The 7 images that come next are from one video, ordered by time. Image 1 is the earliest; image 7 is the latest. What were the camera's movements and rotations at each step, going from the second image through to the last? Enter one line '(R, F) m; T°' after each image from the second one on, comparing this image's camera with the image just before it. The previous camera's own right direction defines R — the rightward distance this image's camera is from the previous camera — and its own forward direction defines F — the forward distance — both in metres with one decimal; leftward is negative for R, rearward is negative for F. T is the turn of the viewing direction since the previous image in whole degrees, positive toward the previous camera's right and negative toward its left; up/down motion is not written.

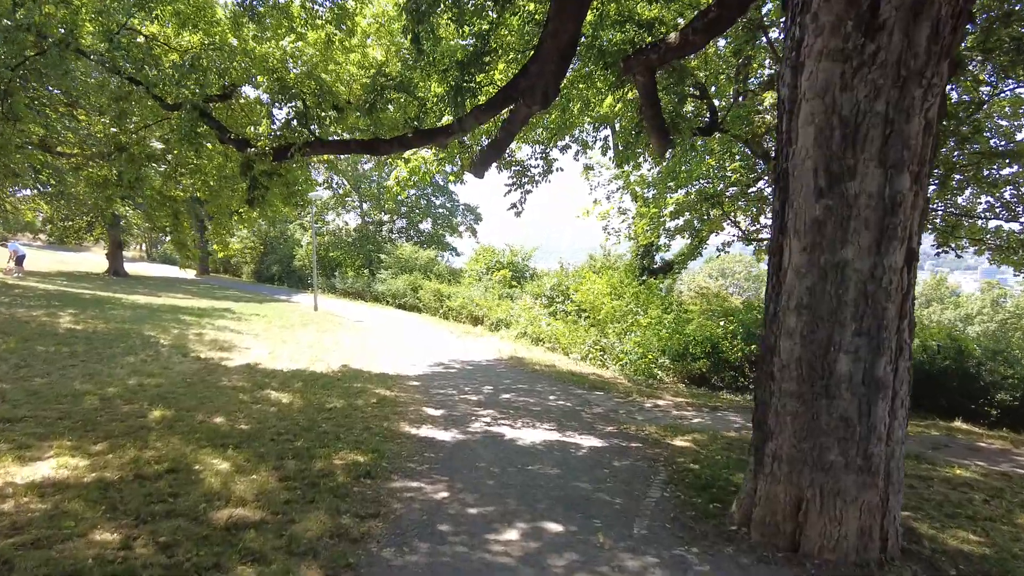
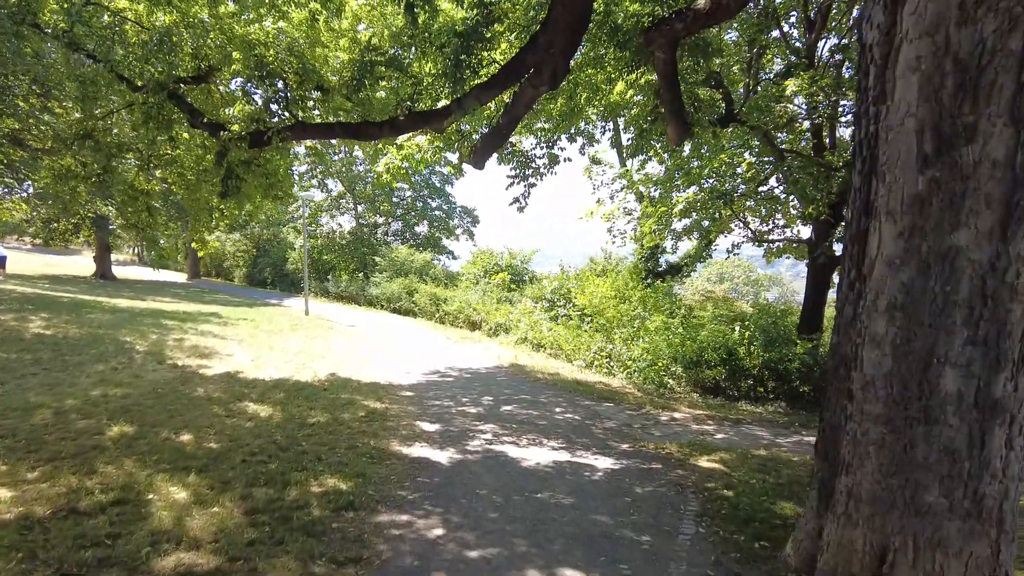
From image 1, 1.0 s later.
(-0.1, +0.8) m; 0°
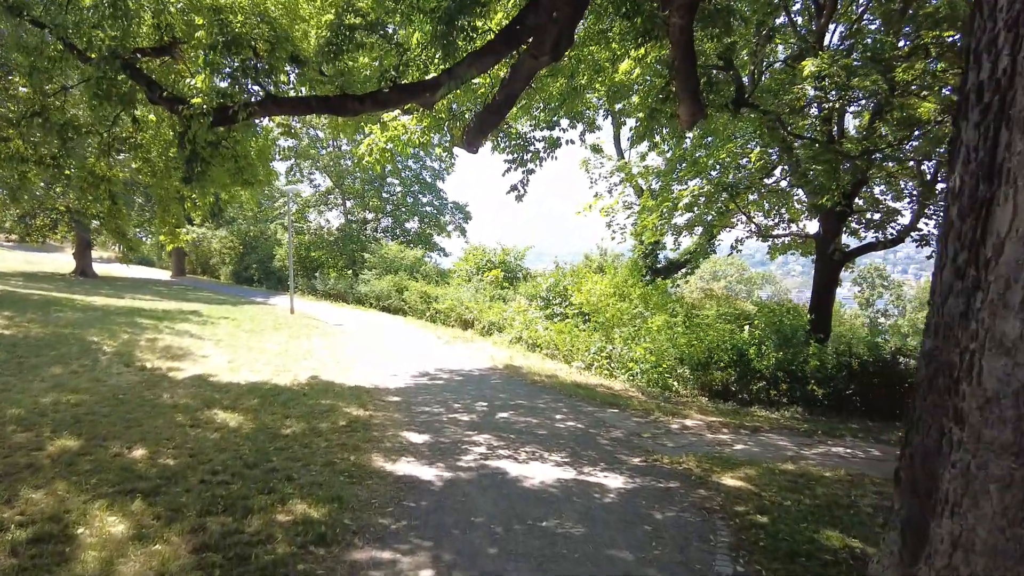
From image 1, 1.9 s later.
(-0.1, +0.7) m; +1°
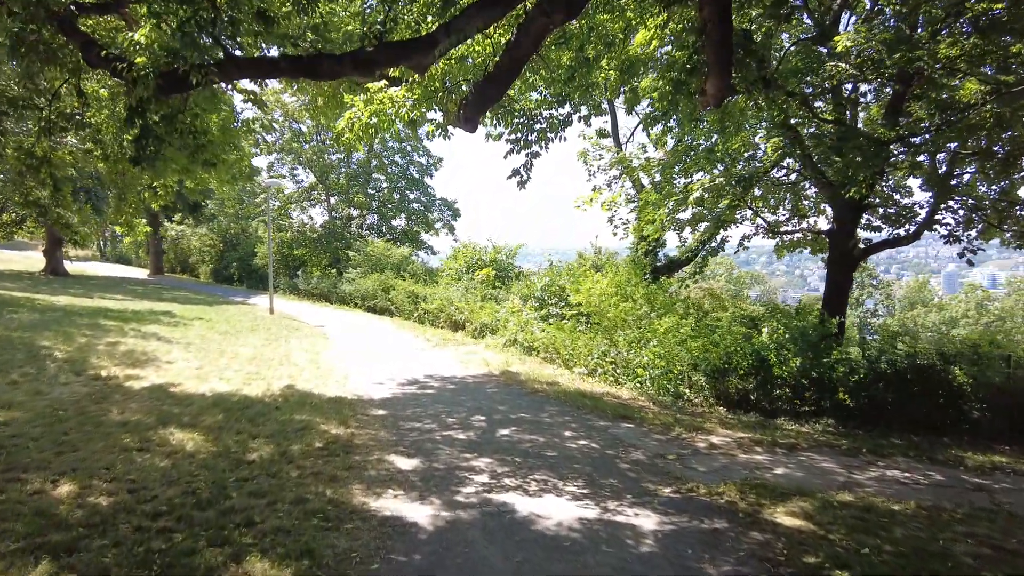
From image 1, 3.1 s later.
(-0.2, +1.0) m; +1°
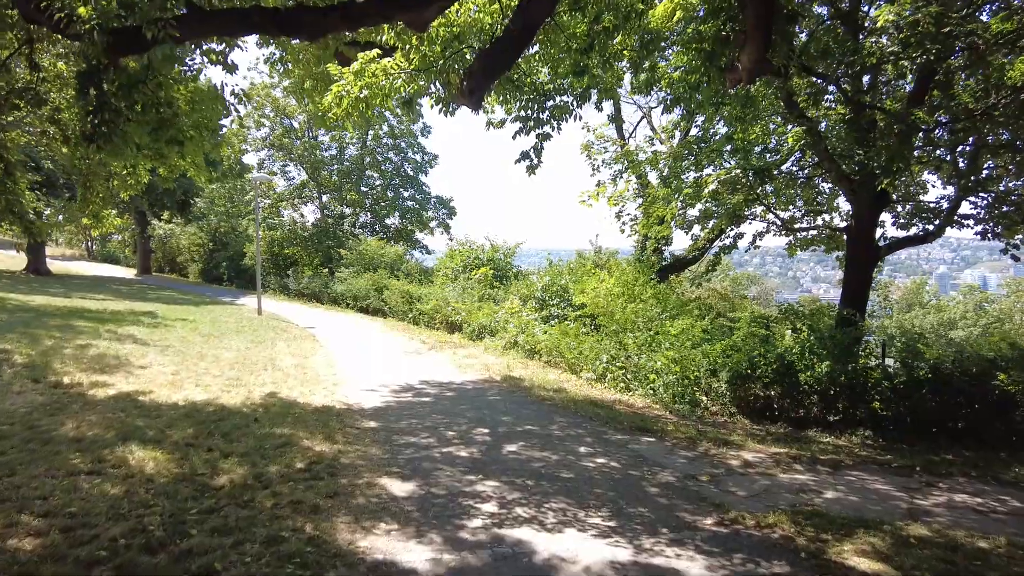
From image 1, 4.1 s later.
(-0.1, +0.8) m; +1°
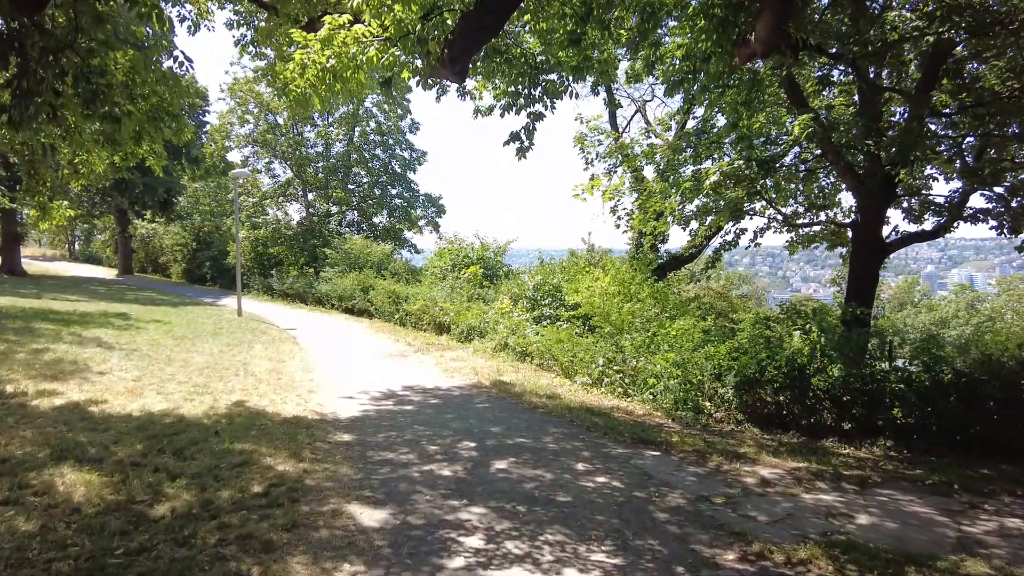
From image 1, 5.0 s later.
(0.0, +0.7) m; +1°
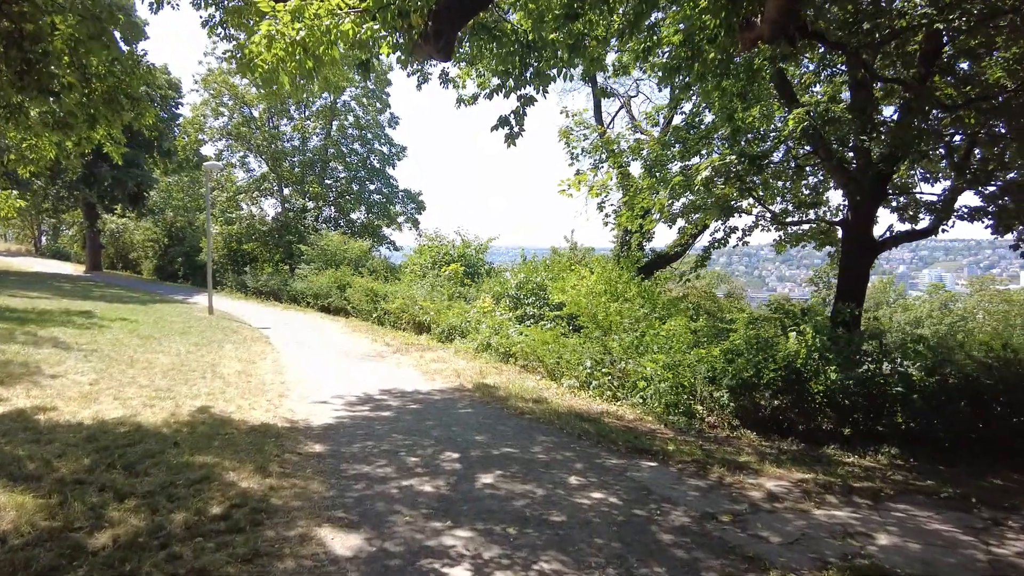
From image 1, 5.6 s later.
(-0.1, +0.4) m; +2°
